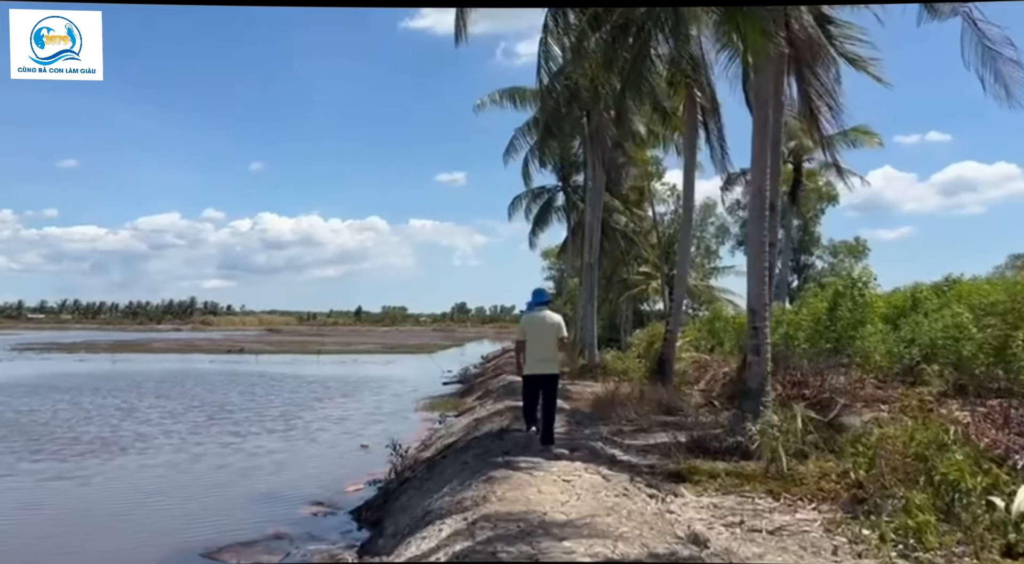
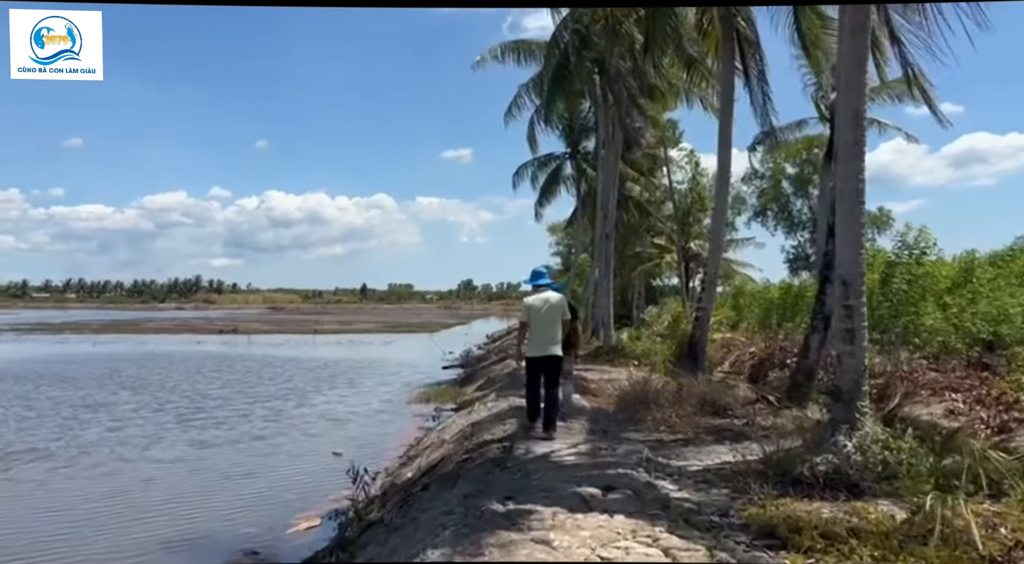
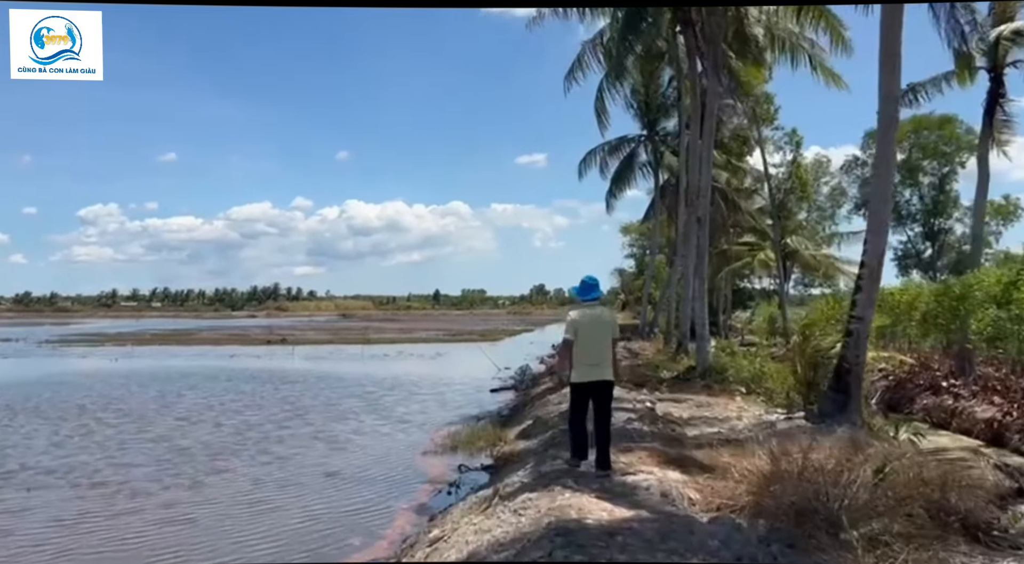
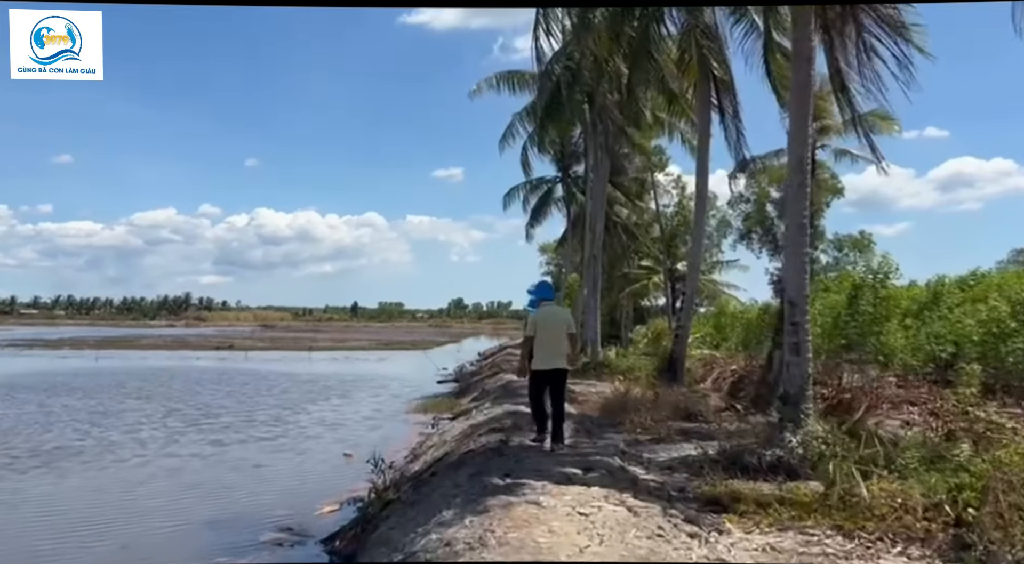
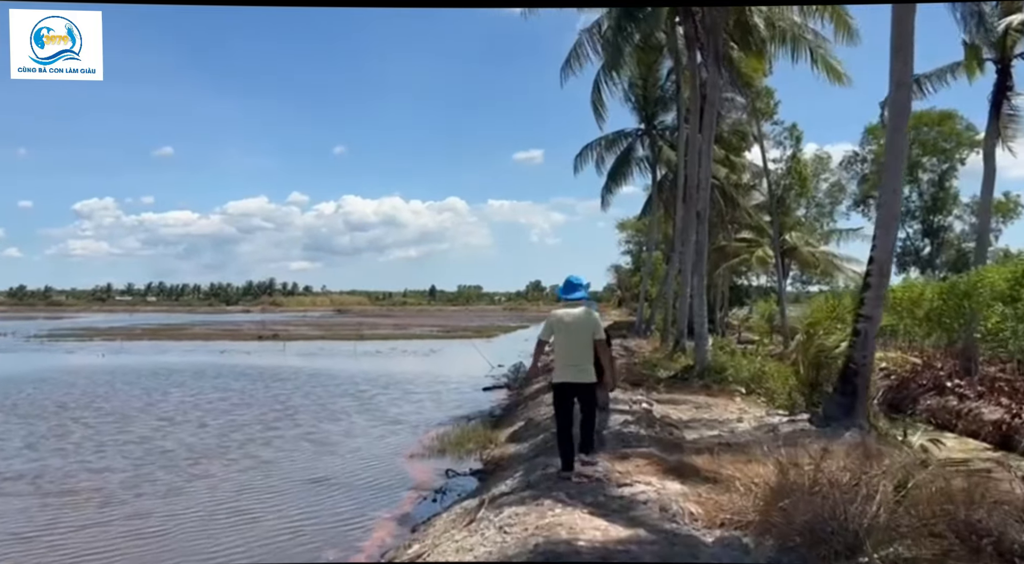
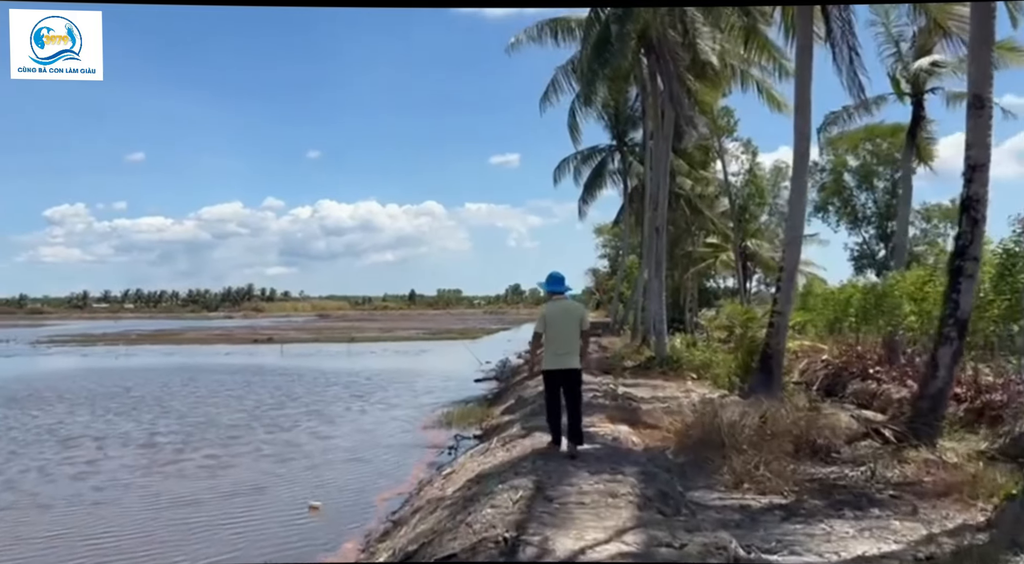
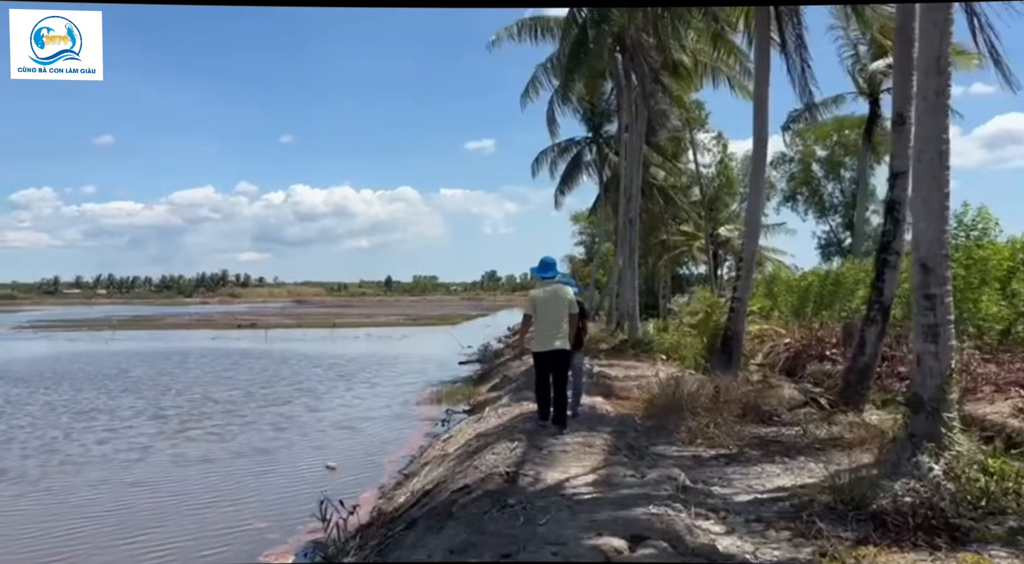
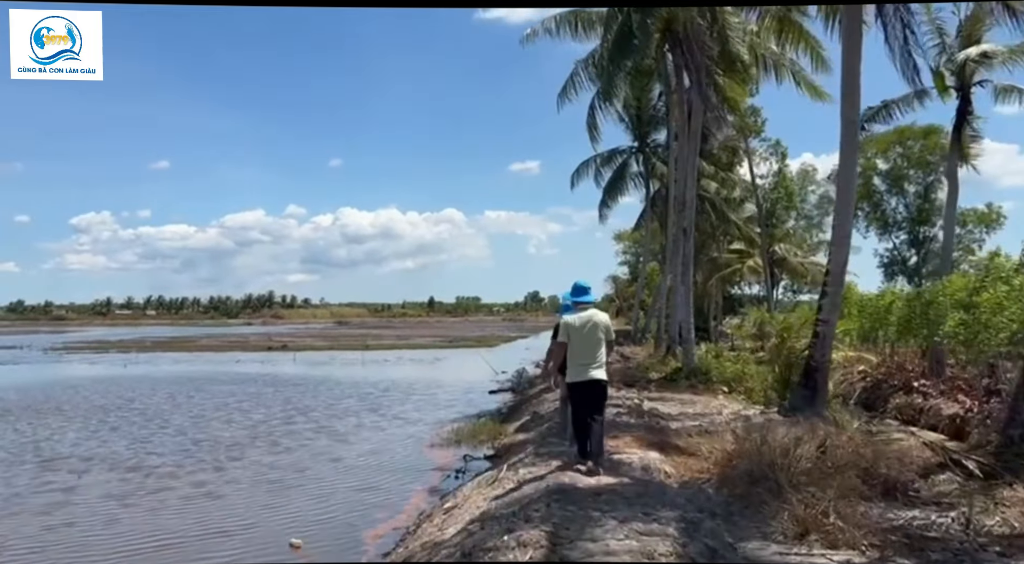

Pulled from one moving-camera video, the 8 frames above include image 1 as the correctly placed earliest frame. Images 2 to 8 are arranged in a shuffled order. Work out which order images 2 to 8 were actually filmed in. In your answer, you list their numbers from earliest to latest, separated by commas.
4, 2, 7, 6, 8, 3, 5
